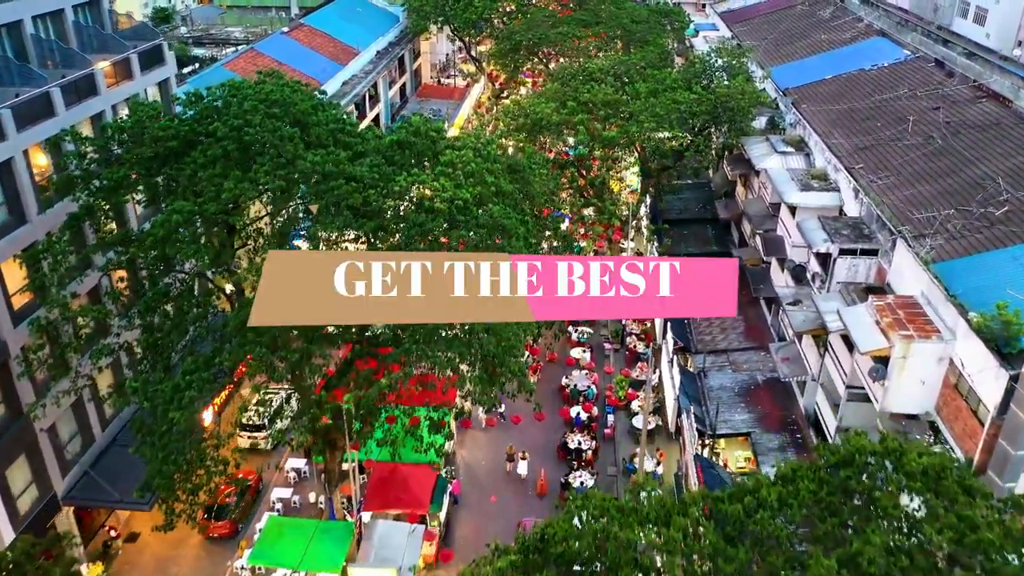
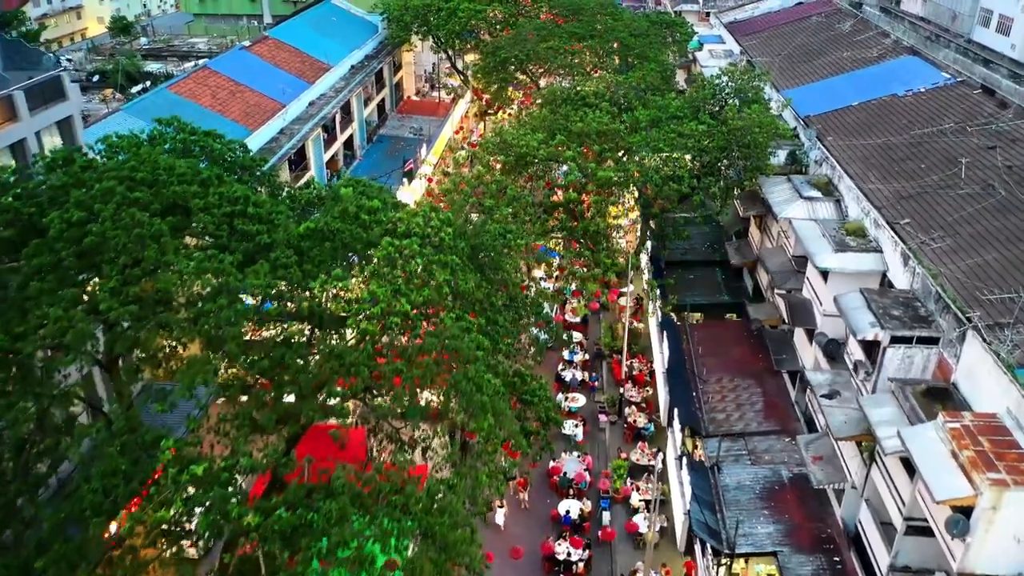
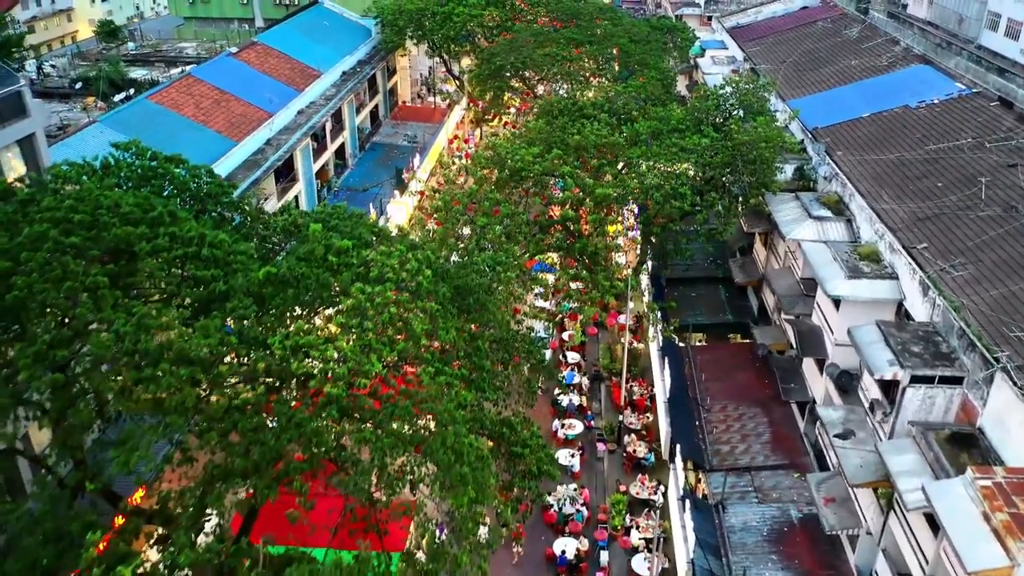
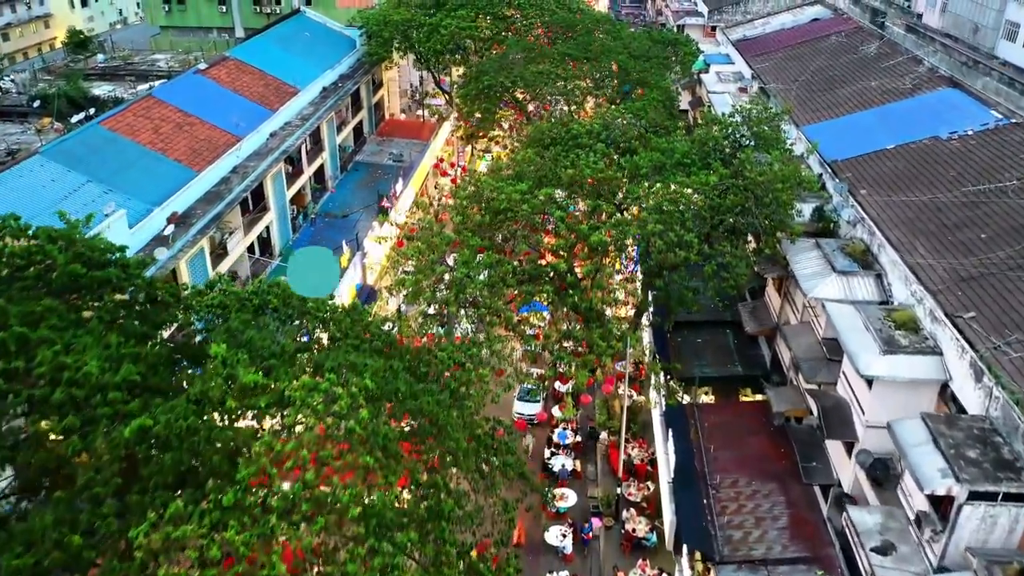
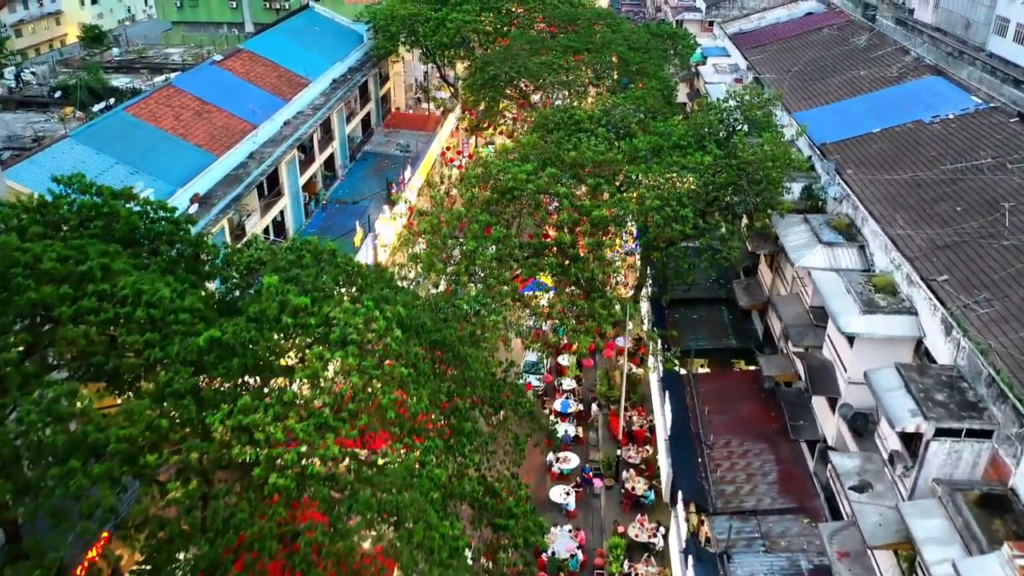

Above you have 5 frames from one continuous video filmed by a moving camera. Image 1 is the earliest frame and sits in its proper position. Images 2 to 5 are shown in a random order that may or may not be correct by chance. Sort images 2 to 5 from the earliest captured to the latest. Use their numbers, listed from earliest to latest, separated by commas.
2, 3, 5, 4
